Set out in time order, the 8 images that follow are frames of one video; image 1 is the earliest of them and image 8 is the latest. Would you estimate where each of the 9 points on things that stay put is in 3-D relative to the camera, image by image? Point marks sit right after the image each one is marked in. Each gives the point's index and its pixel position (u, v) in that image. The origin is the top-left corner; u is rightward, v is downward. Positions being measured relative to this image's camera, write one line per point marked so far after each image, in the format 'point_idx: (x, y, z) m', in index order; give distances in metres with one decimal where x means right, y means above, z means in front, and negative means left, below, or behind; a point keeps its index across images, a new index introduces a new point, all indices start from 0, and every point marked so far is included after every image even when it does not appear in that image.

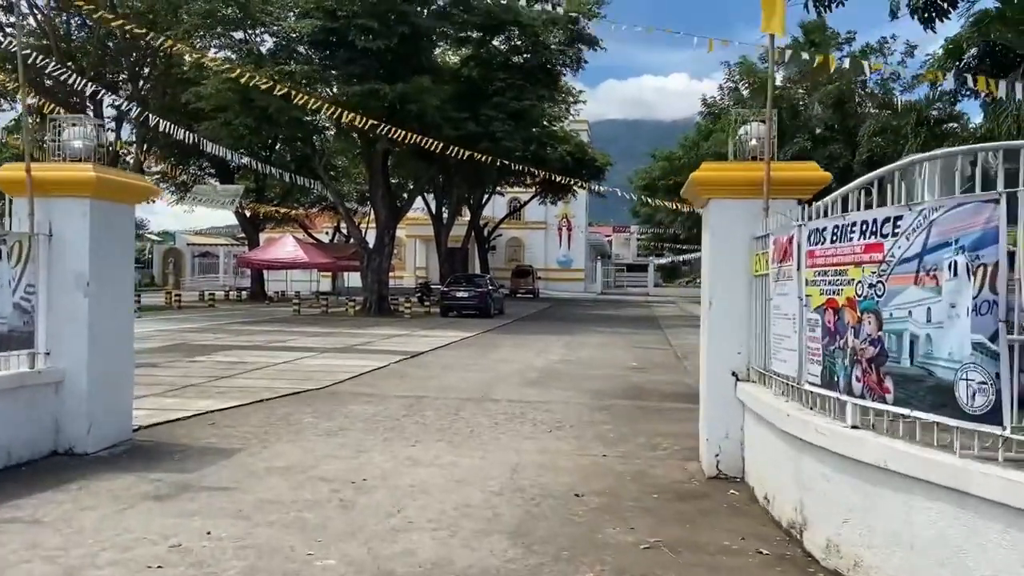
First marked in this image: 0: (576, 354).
0: (+1.2, -1.3, +15.9) m
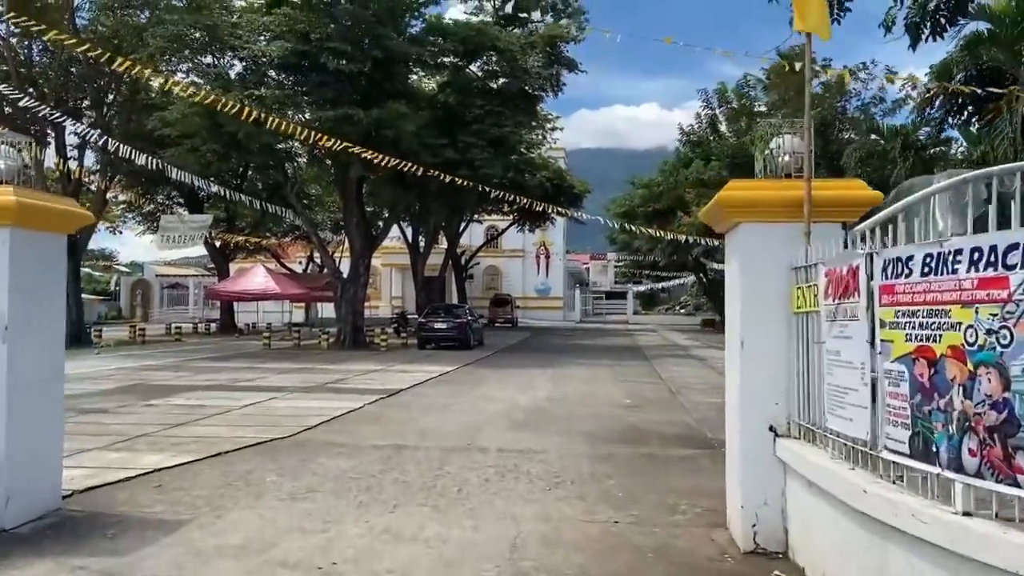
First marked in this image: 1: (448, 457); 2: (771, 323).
0: (+0.9, -1.9, +15.0) m
1: (-0.7, -1.7, +8.2) m
2: (+1.6, -0.2, +5.0) m
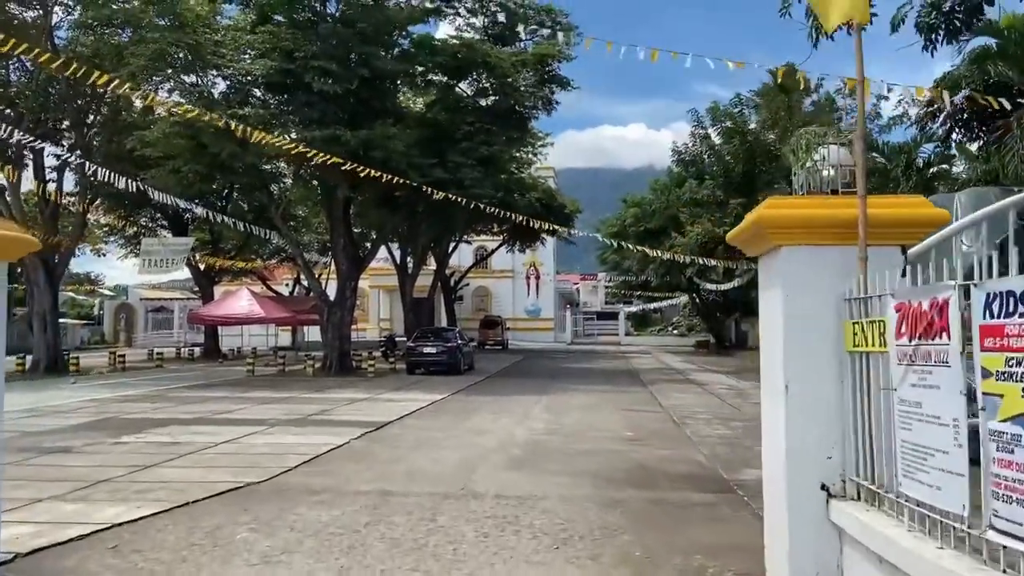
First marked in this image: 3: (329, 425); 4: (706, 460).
0: (+0.8, -2.3, +14.2) m
1: (-0.7, -2.0, +7.4) m
2: (+1.7, -0.4, +4.3) m
3: (-3.0, -2.2, +13.2) m
4: (+2.4, -2.2, +10.1) m
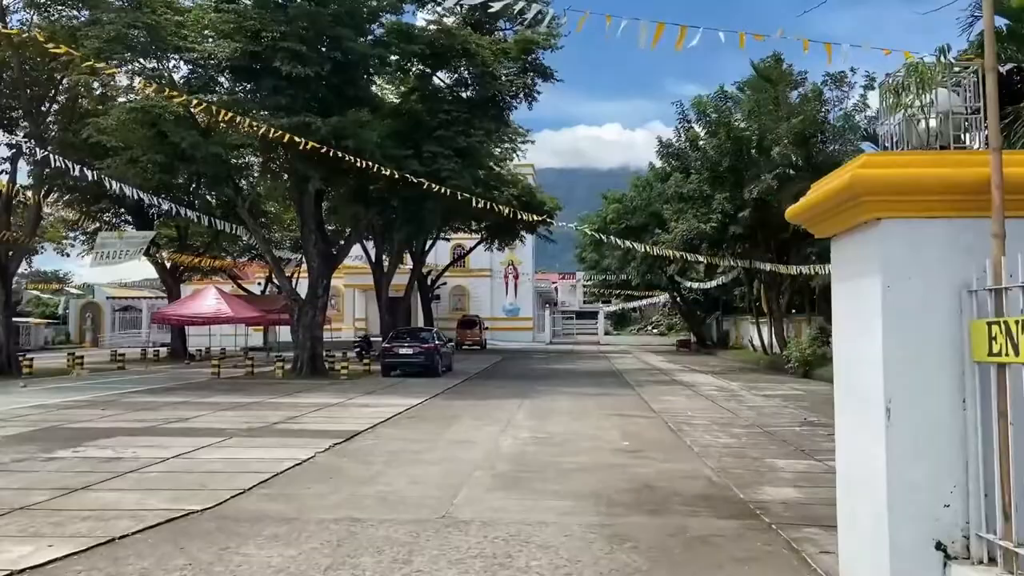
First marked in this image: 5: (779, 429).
0: (+0.6, -2.3, +13.1) m
1: (-0.7, -1.9, +6.2) m
2: (+1.7, -0.4, +3.2) m
3: (-3.2, -2.2, +12.0) m
4: (+2.3, -2.1, +9.0) m
5: (+4.4, -2.3, +13.4) m
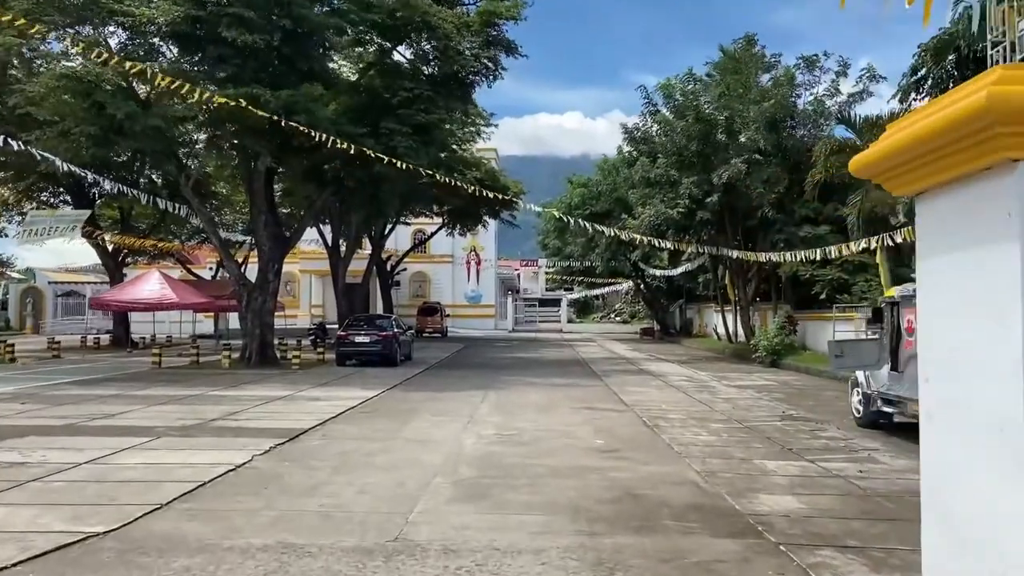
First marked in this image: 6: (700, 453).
0: (0.0, -2.0, +12.0) m
1: (-0.9, -1.8, +5.1) m
2: (+1.6, -0.3, +2.2) m
3: (-3.7, -1.9, +10.7) m
4: (+1.9, -1.9, +8.0) m
5: (+3.9, -2.1, +12.6) m
6: (+2.2, -2.0, +9.6) m
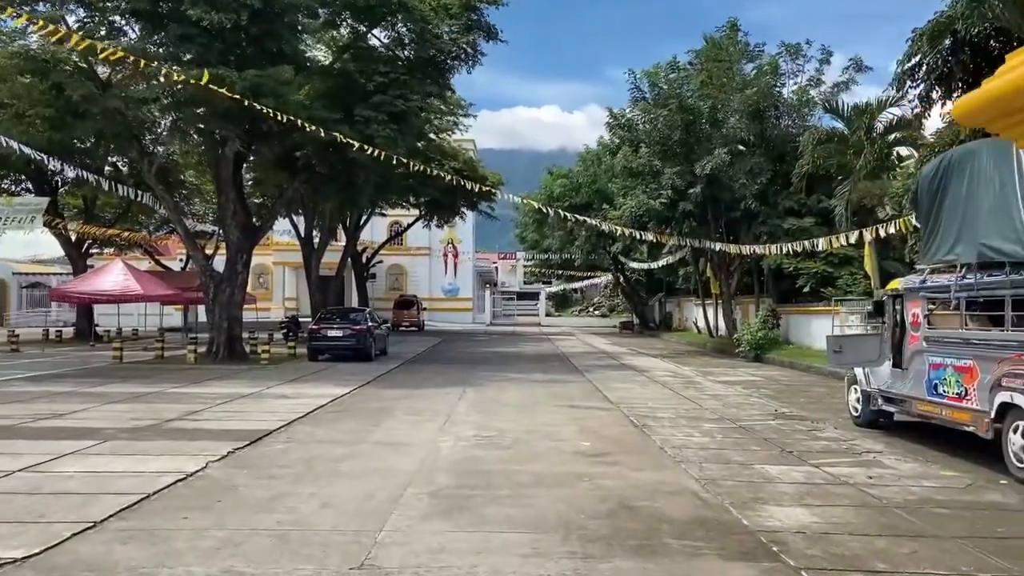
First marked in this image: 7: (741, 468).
0: (-0.3, -1.9, +11.3) m
1: (-1.0, -1.7, +4.3) m
2: (+1.6, -0.2, +1.5) m
3: (-4.0, -1.8, +9.9) m
4: (+1.8, -1.9, +7.3) m
5: (+3.6, -2.0, +11.9) m
6: (+2.0, -1.9, +8.9) m
7: (+2.4, -1.9, +8.4) m
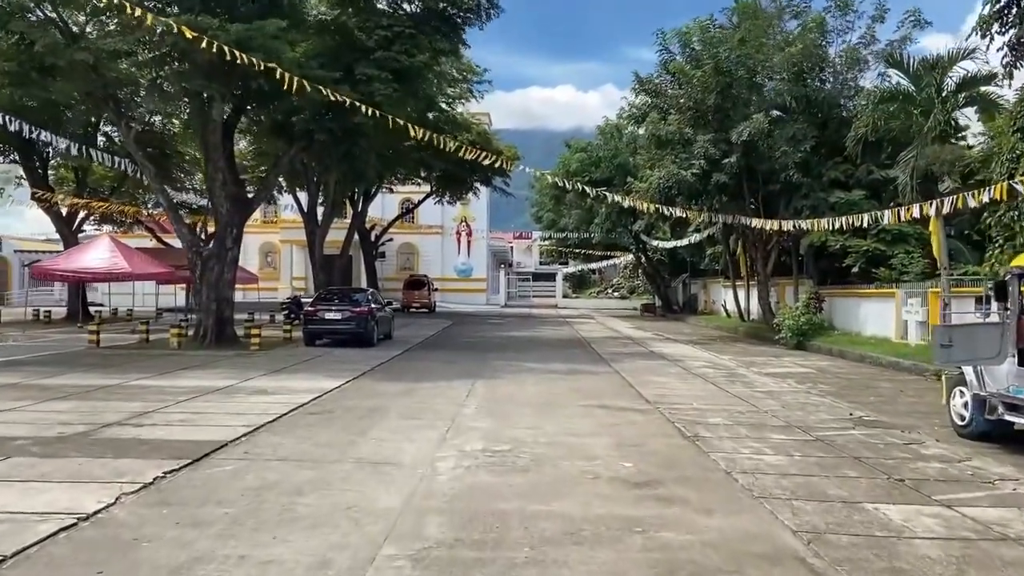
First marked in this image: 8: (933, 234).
0: (0.0, -1.6, +9.0) m
1: (-0.9, -1.6, +2.1) m
2: (+1.6, -0.2, -0.9) m
3: (-3.8, -1.6, +7.7) m
4: (+1.9, -1.7, +5.1) m
5: (+3.8, -1.7, +9.6) m
6: (+2.2, -1.7, +6.6) m
7: (+2.5, -1.7, +6.1) m
8: (+10.1, +1.3, +19.5) m
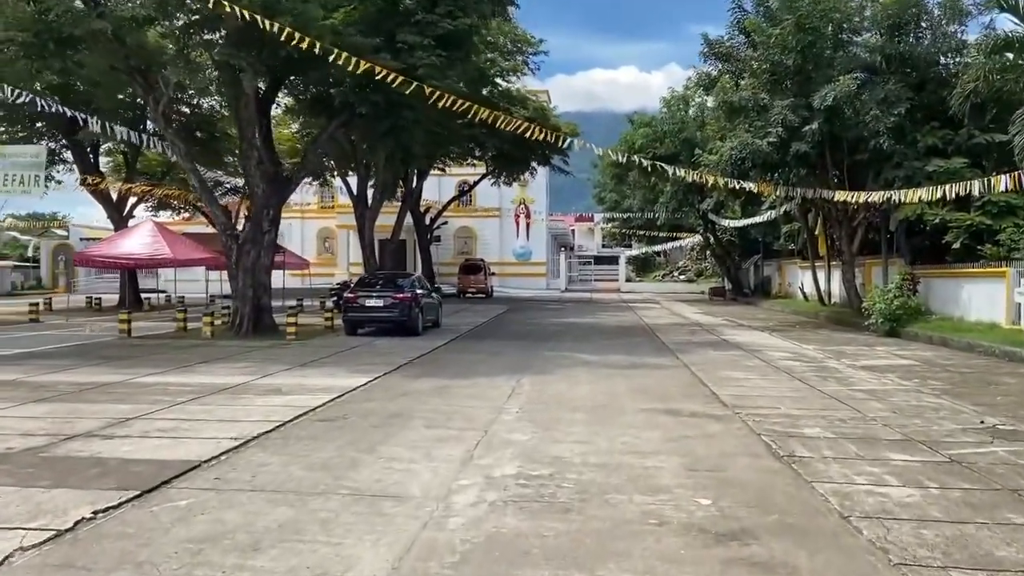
0: (+0.3, -1.5, +7.2) m
1: (-1.1, -1.6, +0.3) m
2: (+1.2, -0.2, -2.8) m
3: (-3.5, -1.4, +6.2) m
4: (+2.0, -1.6, +3.1) m
5: (+4.2, -1.5, +7.5) m
6: (+2.4, -1.5, +4.7) m
7: (+2.7, -1.5, +4.1) m
8: (+11.3, +1.8, +16.8) m
